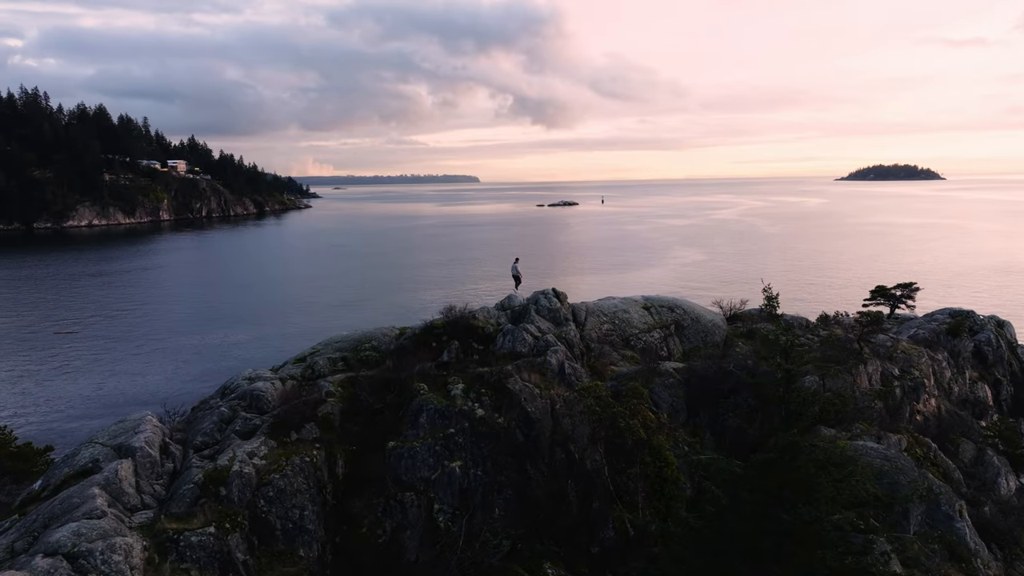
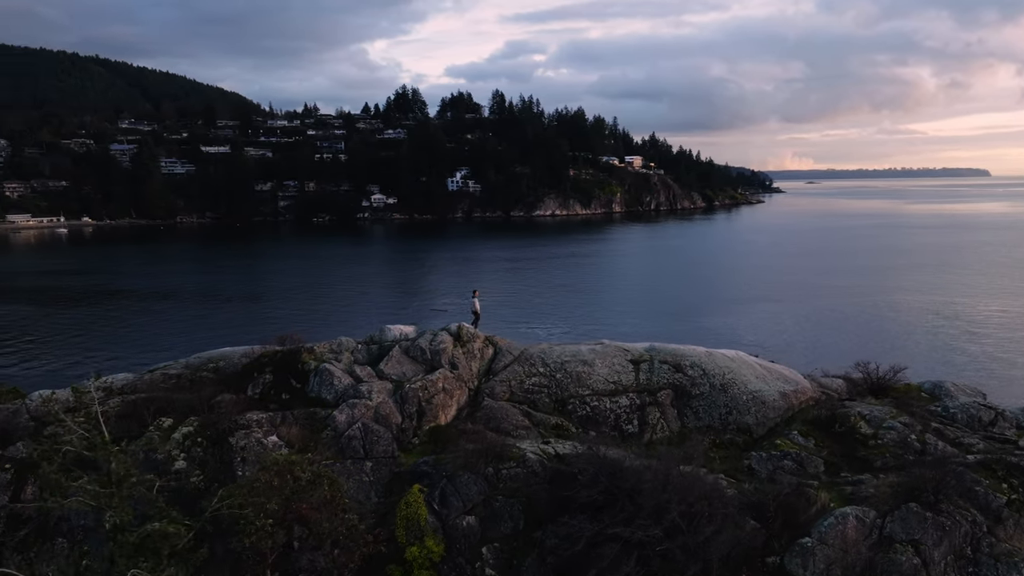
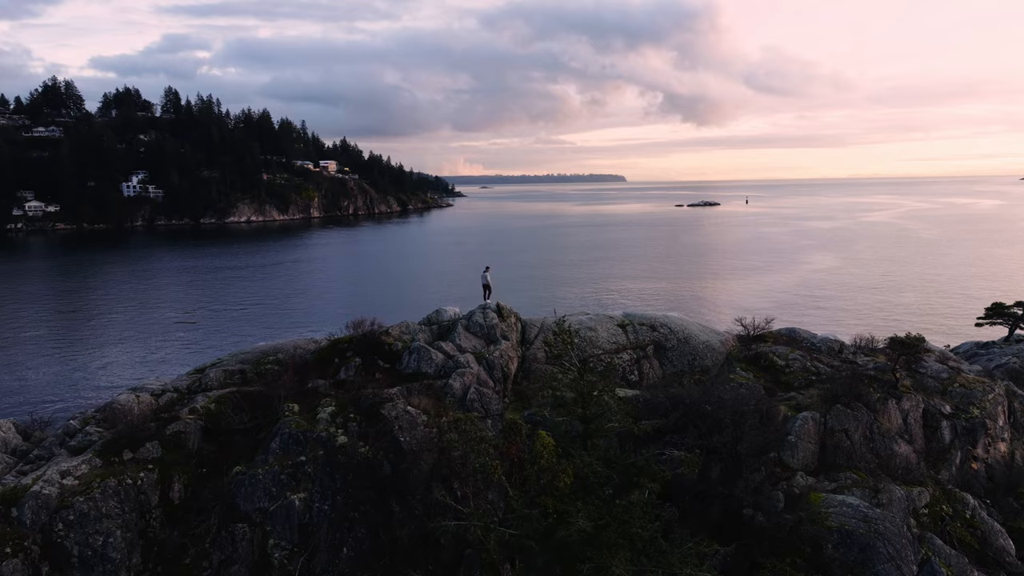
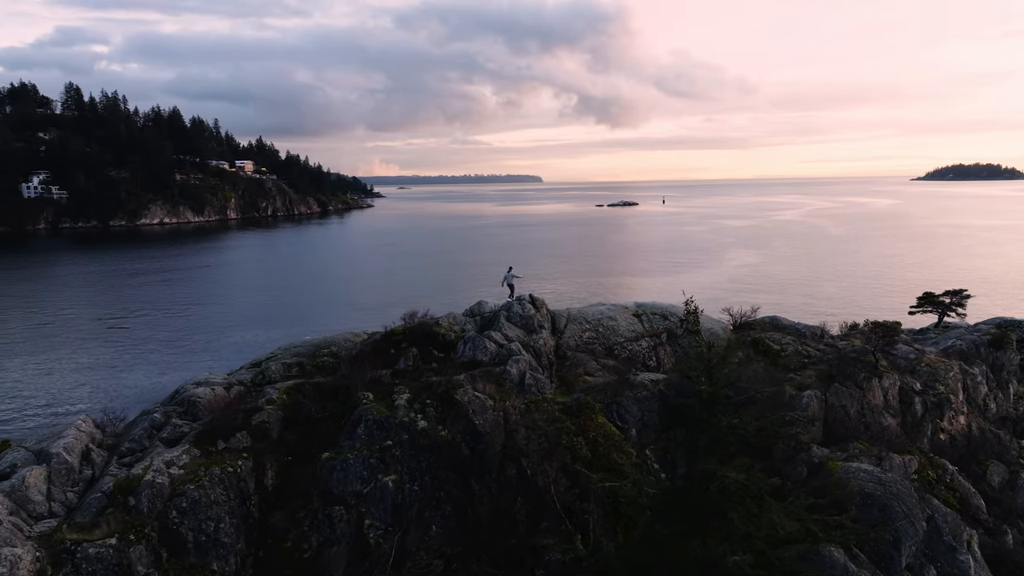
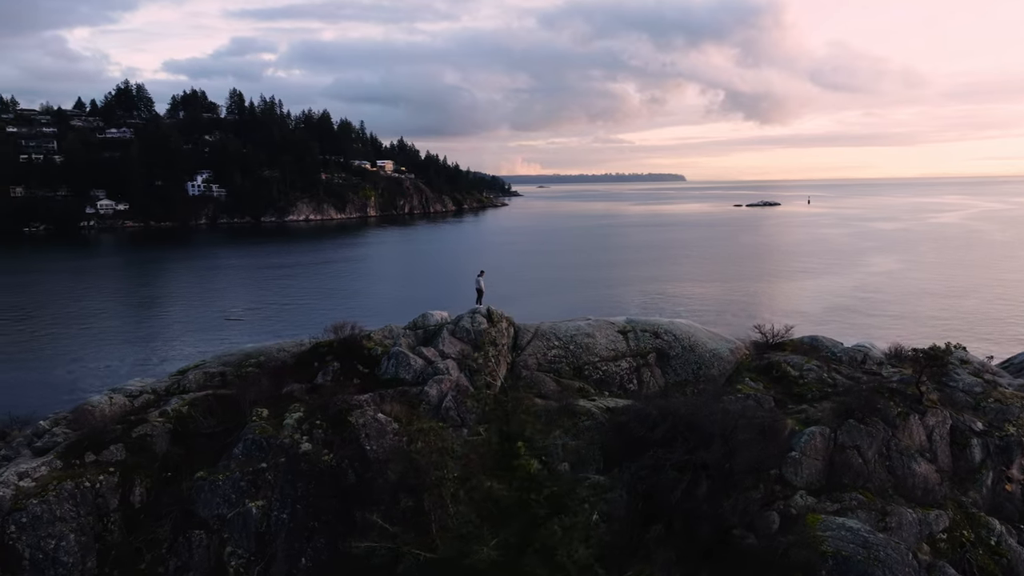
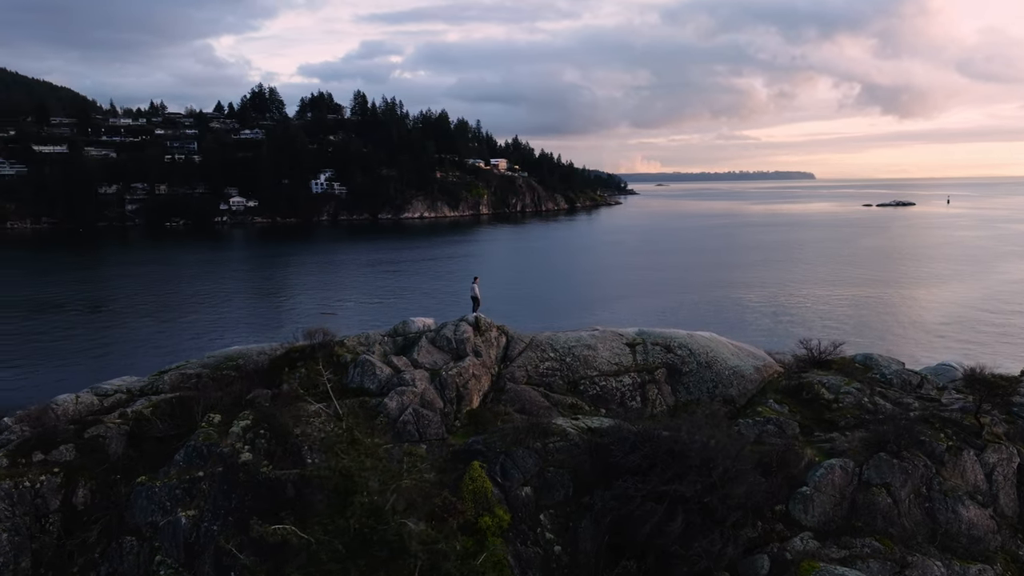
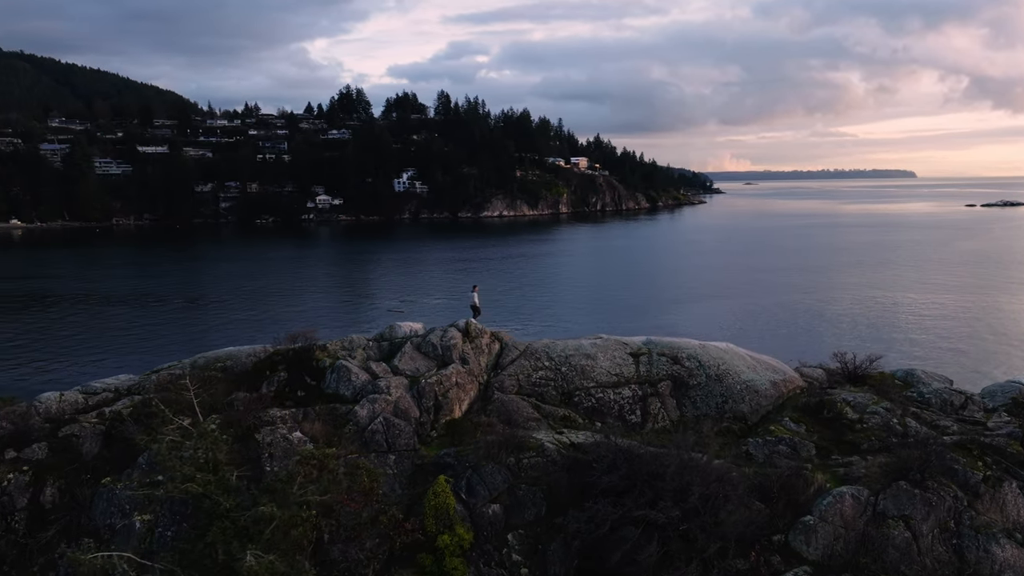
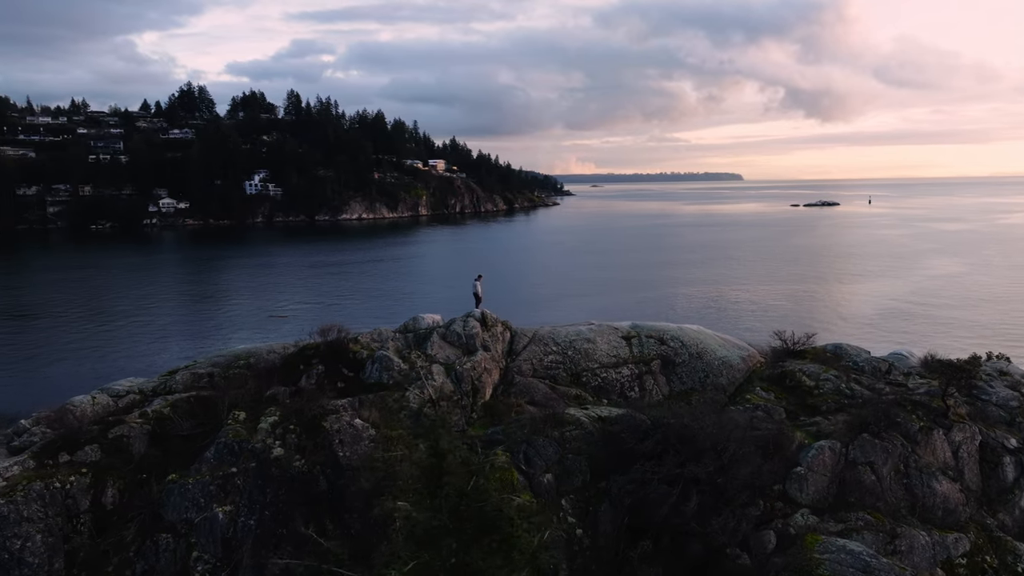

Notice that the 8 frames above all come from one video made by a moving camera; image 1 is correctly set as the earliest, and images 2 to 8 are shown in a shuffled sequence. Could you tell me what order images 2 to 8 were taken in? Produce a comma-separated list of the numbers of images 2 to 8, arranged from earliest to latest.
4, 3, 5, 8, 6, 7, 2
